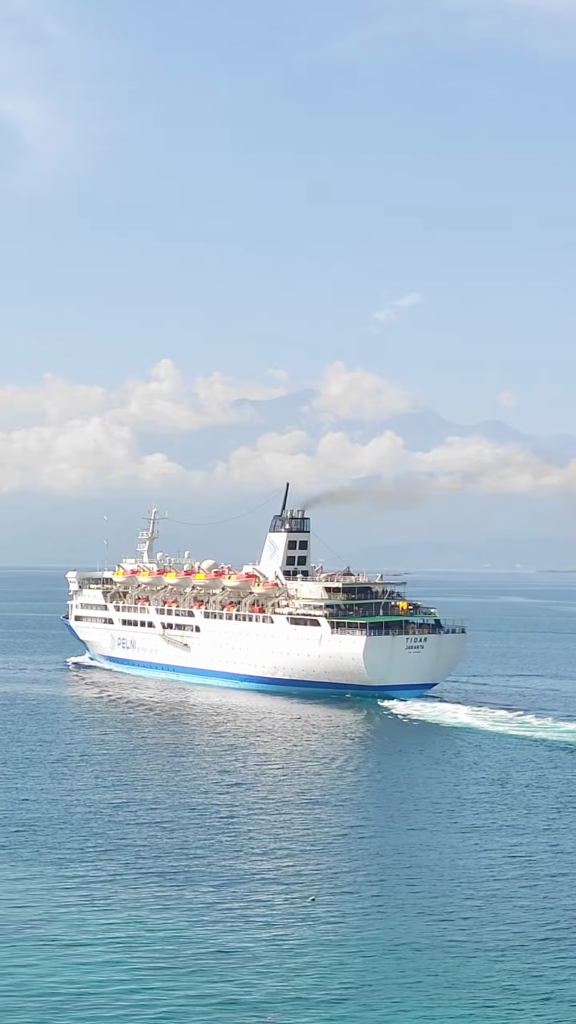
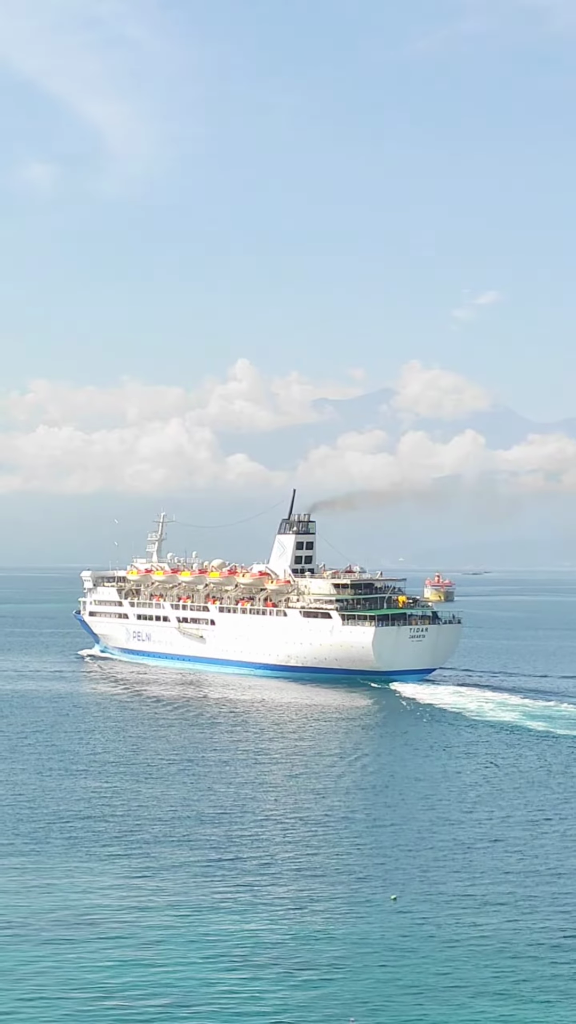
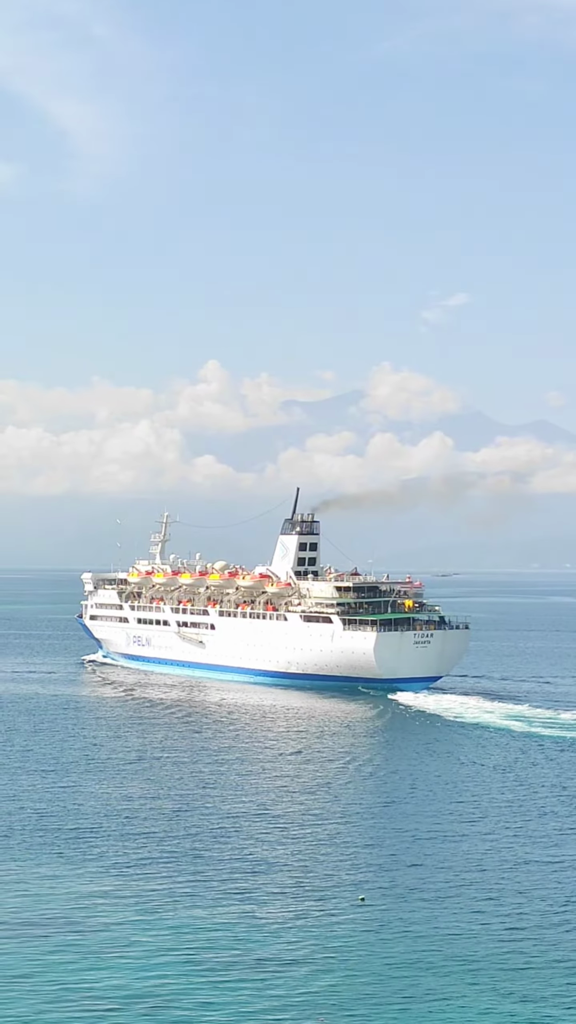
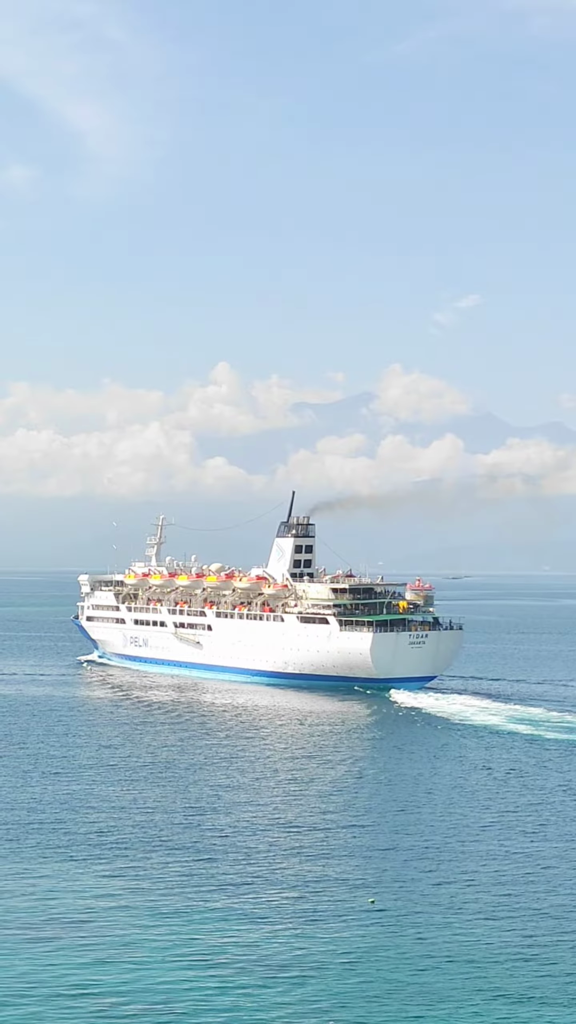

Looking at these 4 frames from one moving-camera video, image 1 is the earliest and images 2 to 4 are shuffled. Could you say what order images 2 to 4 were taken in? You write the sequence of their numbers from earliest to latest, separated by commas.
3, 4, 2
